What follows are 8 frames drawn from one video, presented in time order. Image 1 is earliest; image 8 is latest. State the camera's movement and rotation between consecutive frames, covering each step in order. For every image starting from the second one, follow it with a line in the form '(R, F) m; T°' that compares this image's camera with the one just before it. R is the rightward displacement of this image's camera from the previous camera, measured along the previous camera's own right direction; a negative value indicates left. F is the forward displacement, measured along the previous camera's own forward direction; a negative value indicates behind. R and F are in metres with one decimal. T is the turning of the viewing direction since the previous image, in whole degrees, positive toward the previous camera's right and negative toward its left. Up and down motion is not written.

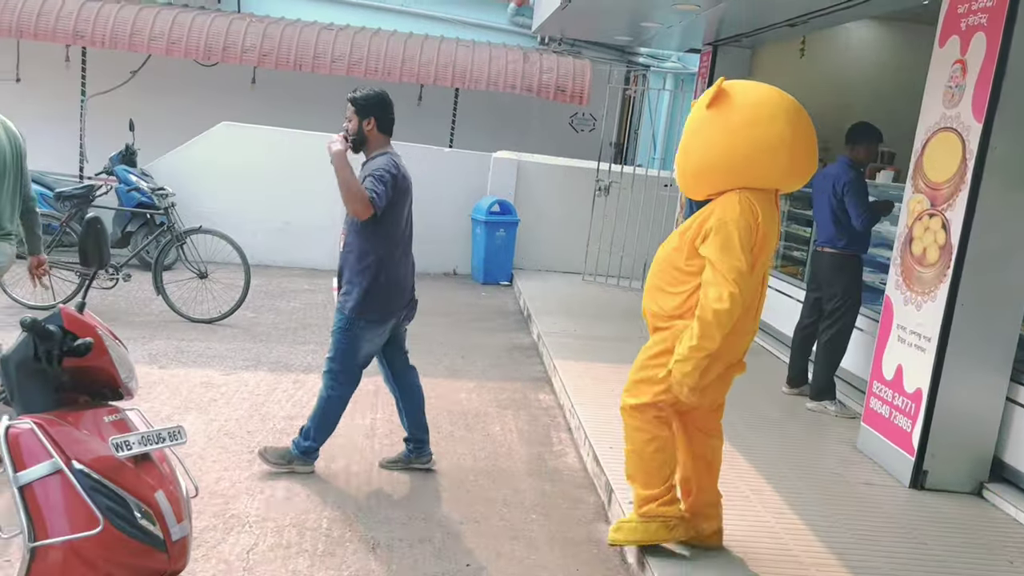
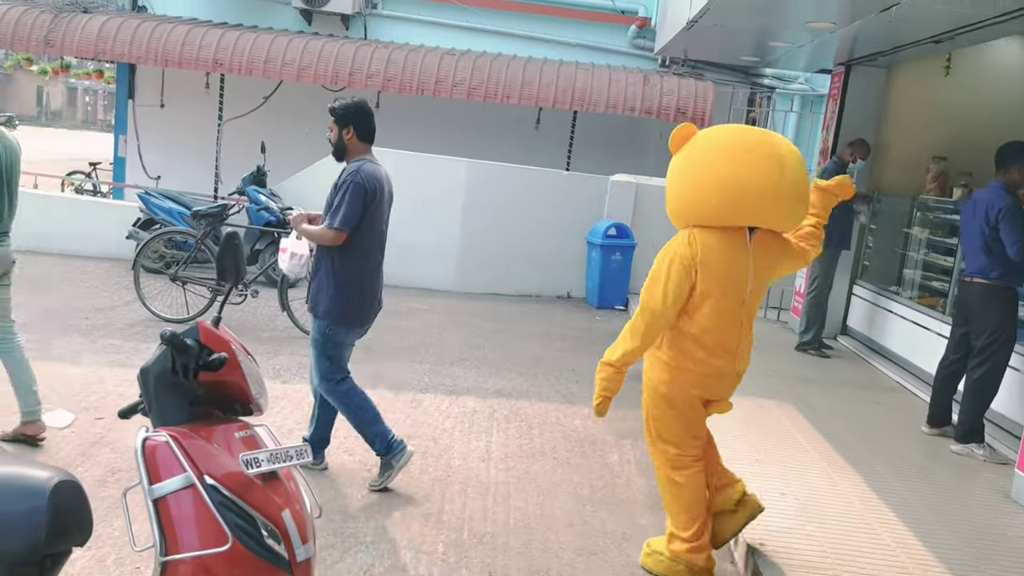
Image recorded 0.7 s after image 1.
(0.0, +0.1) m; -7°
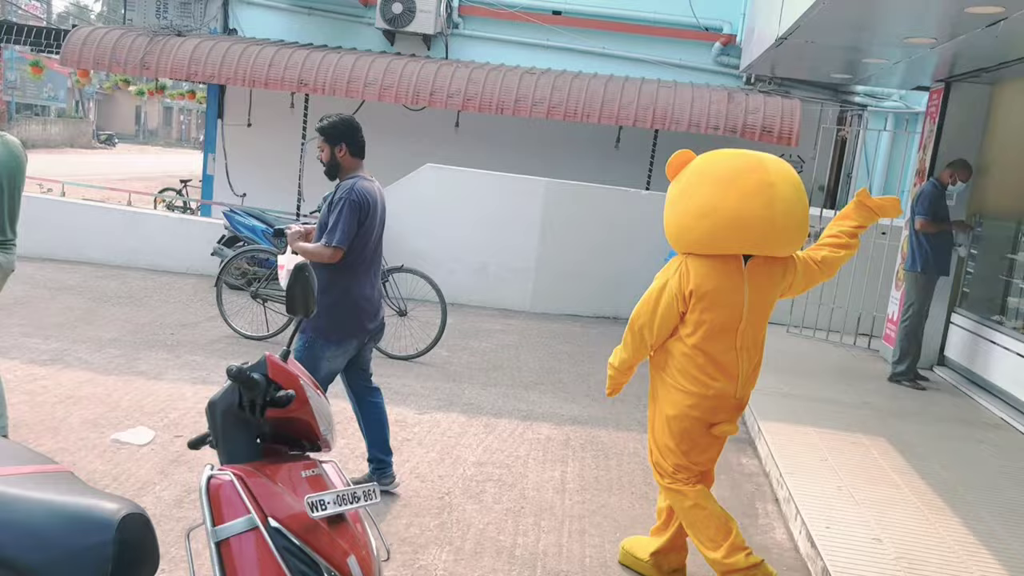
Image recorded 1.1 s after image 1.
(0.0, +0.1) m; -5°
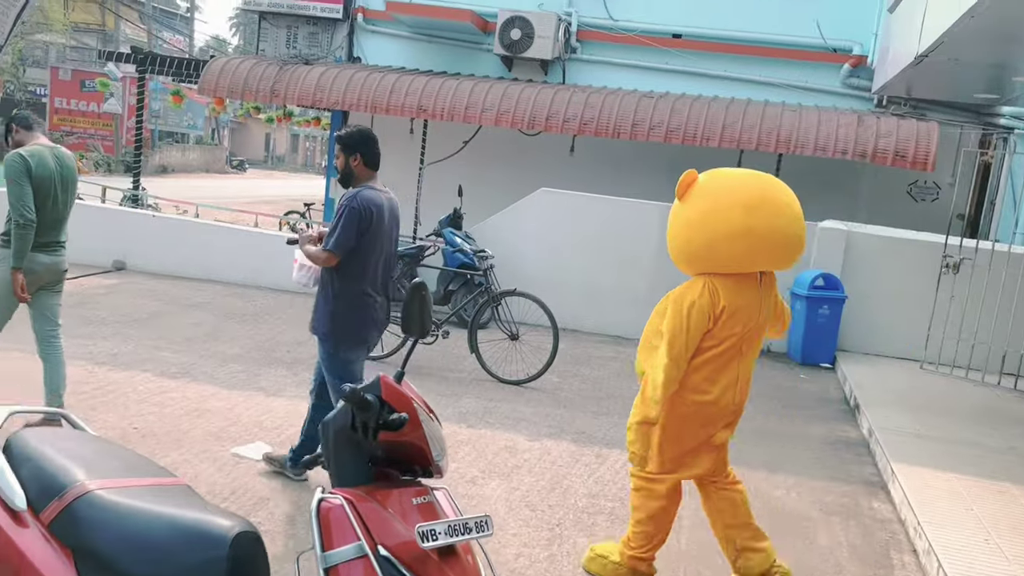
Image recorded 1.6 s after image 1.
(0.0, +0.1) m; -7°
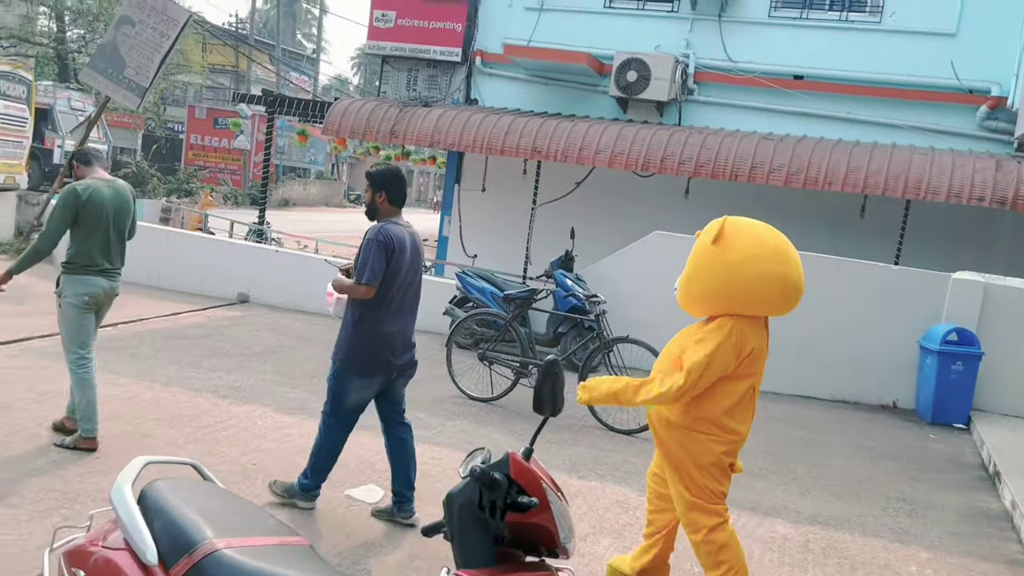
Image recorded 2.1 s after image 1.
(-0.1, 0.0) m; -7°
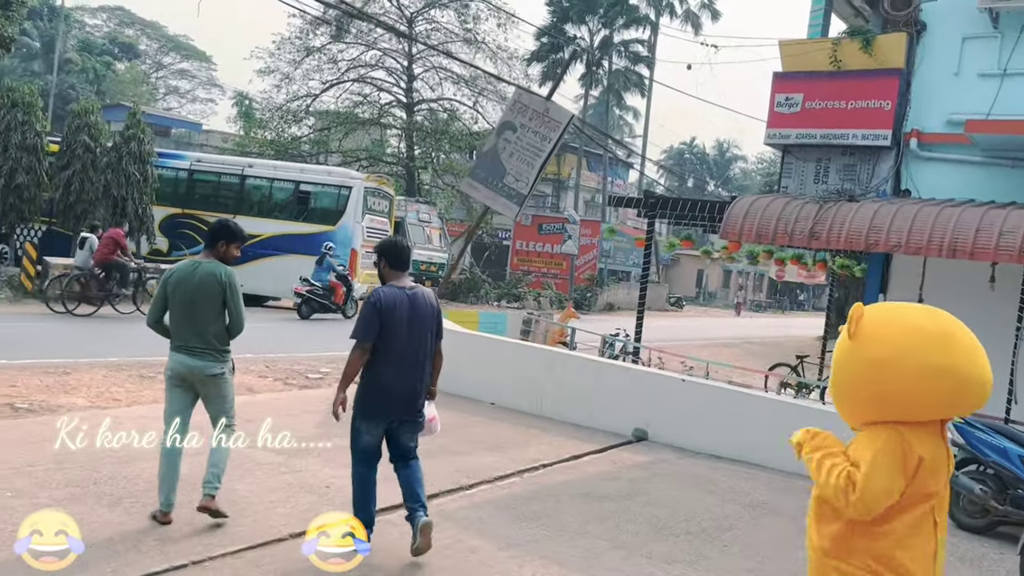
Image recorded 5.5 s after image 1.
(-1.4, +1.4) m; -20°
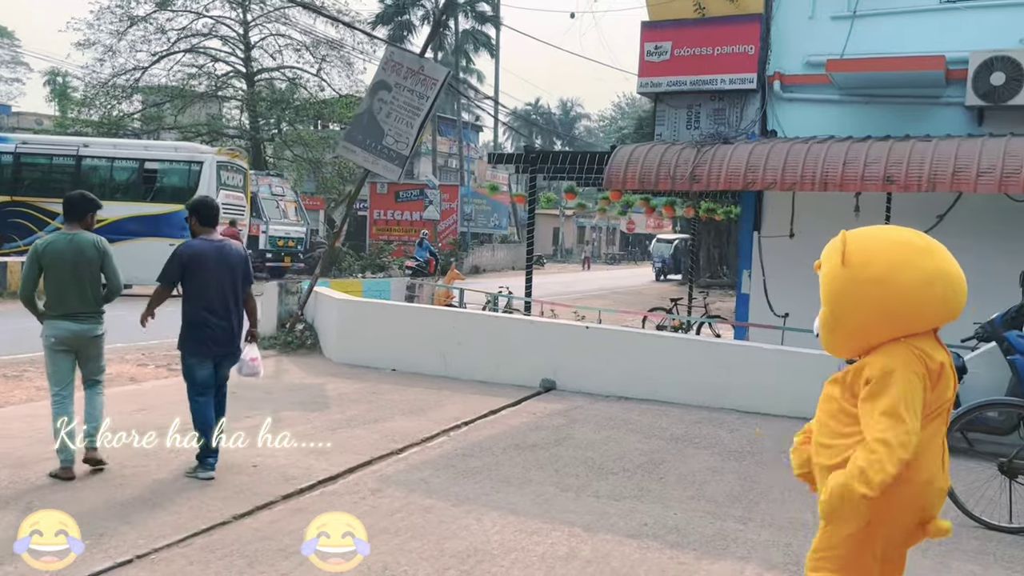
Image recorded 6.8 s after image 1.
(-0.4, +0.1) m; +10°
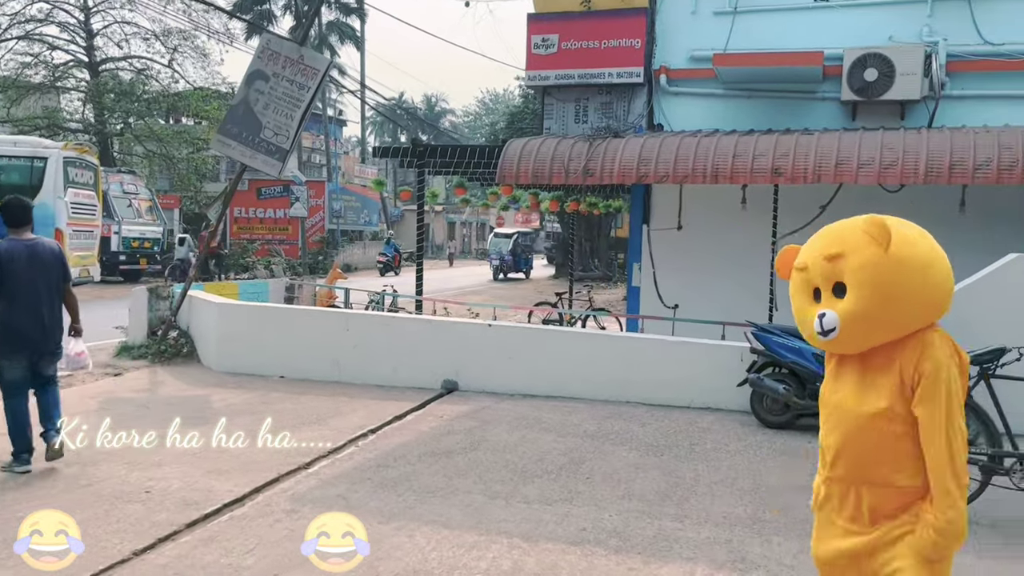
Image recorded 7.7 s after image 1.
(-0.3, +0.3) m; +9°
